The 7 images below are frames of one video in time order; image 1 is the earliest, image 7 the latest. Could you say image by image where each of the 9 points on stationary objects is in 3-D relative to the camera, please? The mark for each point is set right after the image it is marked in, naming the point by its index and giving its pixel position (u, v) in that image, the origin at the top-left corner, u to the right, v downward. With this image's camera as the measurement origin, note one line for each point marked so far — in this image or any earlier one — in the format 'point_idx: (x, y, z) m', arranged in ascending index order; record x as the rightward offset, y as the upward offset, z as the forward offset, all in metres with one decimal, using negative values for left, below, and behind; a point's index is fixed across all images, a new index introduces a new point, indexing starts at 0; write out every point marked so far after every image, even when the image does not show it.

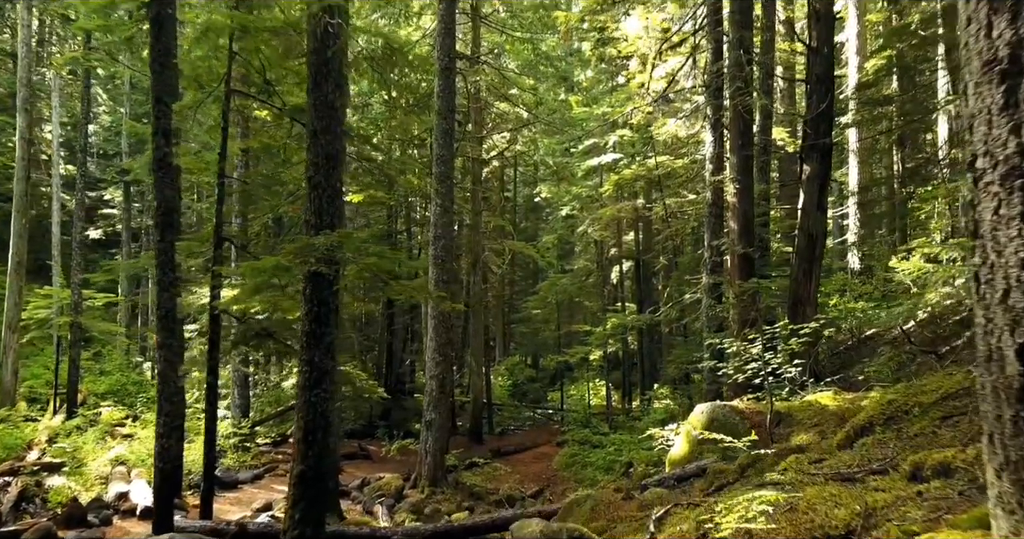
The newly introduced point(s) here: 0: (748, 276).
0: (+3.7, -0.1, +11.2) m
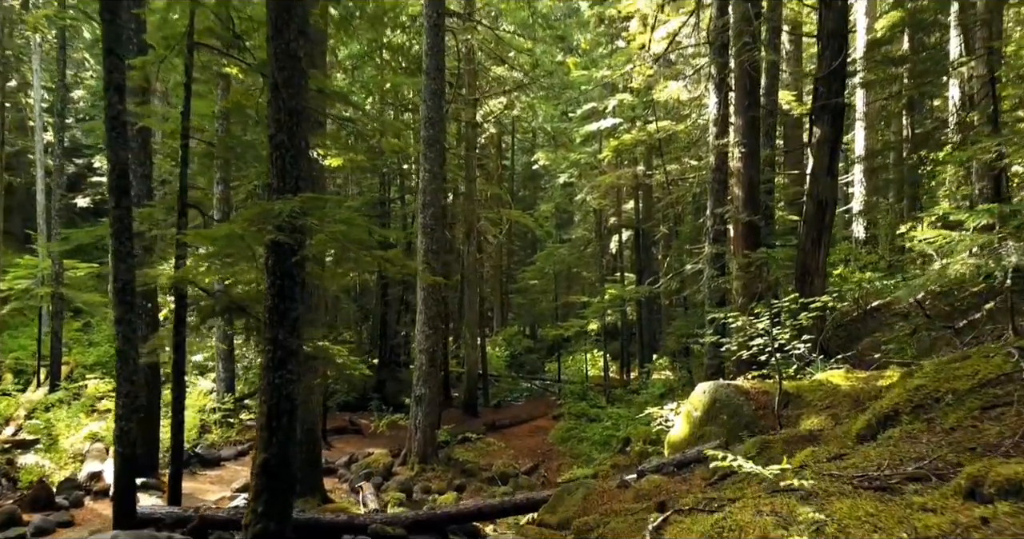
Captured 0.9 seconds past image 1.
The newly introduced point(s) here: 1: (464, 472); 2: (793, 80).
0: (+3.6, +0.4, +10.6) m
1: (-0.9, -3.6, +13.0) m
2: (+6.3, +4.2, +16.1) m
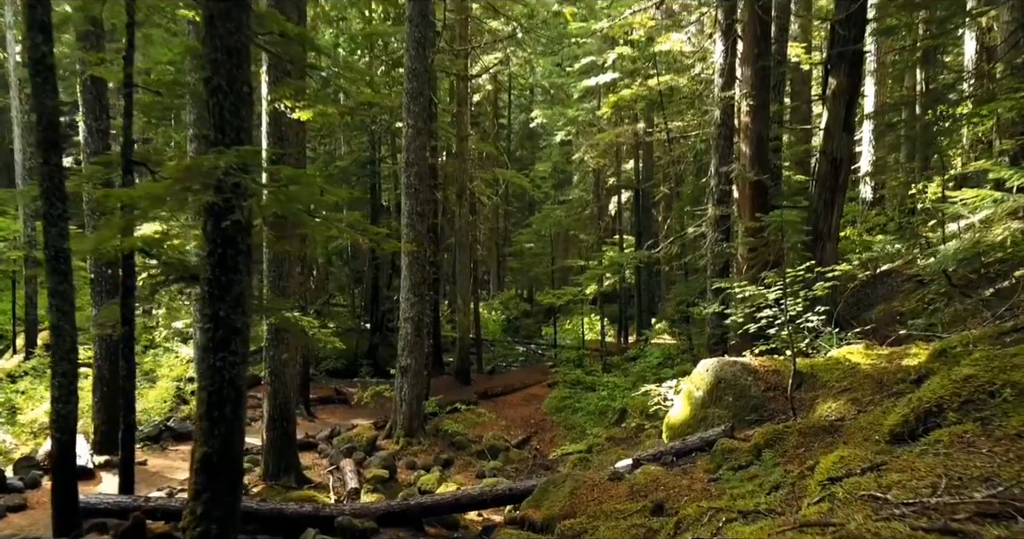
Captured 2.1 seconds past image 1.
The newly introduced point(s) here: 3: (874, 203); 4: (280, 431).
0: (+3.4, +0.8, +9.8) m
1: (-1.0, -3.0, +12.4) m
2: (+6.1, +5.0, +15.1) m
3: (+9.2, +1.7, +18.4) m
4: (-2.9, -2.0, +9.1) m
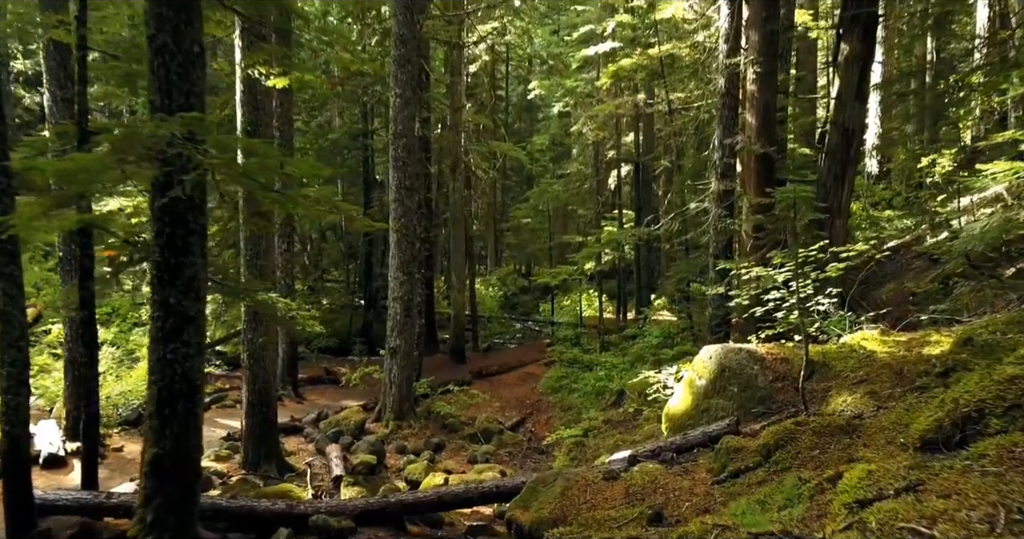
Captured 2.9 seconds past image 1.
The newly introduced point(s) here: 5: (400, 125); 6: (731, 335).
0: (+3.3, +1.1, +9.3) m
1: (-1.1, -2.6, +12.0) m
2: (+6.0, +5.5, +14.4) m
3: (+9.1, +2.3, +17.8) m
4: (-3.0, -1.8, +8.6) m
5: (-1.7, +2.3, +11.3) m
6: (+2.9, -0.9, +9.6) m
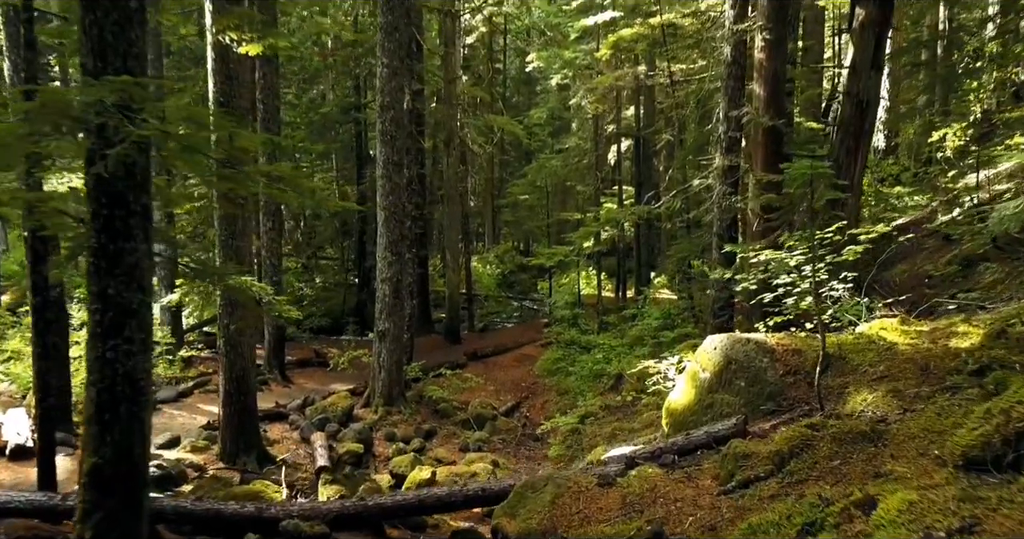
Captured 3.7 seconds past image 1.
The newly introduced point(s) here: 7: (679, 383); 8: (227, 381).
0: (+3.2, +1.4, +8.8) m
1: (-1.2, -2.3, +11.6) m
2: (+5.9, +5.9, +13.7) m
3: (+9.0, +2.8, +17.2) m
4: (-3.1, -1.6, +8.2) m
5: (-1.8, +2.6, +10.7) m
6: (+2.8, -0.6, +9.1) m
7: (+1.4, -0.9, +5.9) m
8: (-3.2, -1.3, +8.1) m
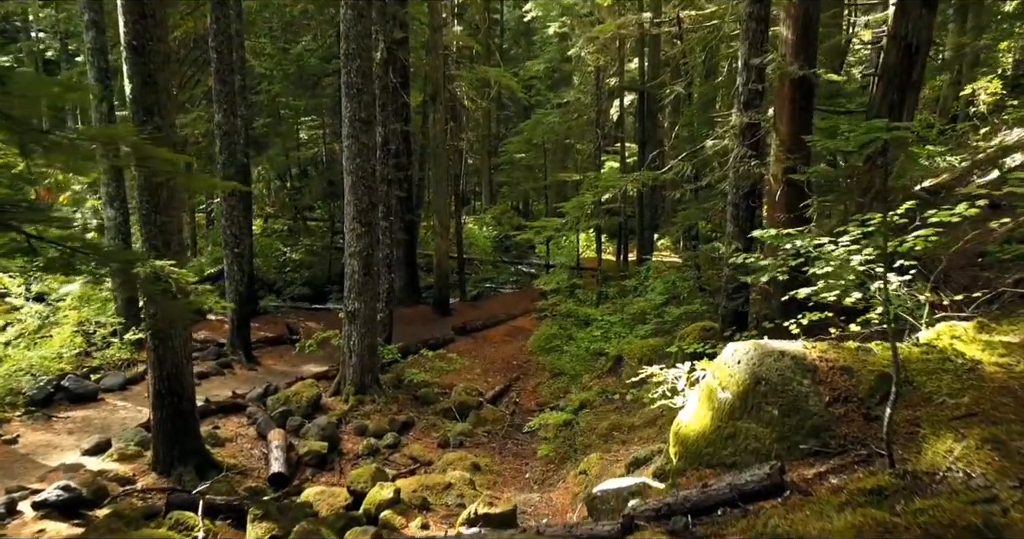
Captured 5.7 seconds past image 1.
0: (+3.0, +1.6, +7.4) m
1: (-1.4, -1.9, +10.4) m
2: (+5.7, +6.4, +12.1) m
3: (+8.8, +3.6, +15.7) m
4: (-3.3, -1.4, +7.0) m
5: (-2.0, +2.9, +9.3) m
6: (+2.6, -0.4, +7.8) m
7: (+1.2, -0.9, +4.7) m
8: (-3.4, -1.1, +6.9) m
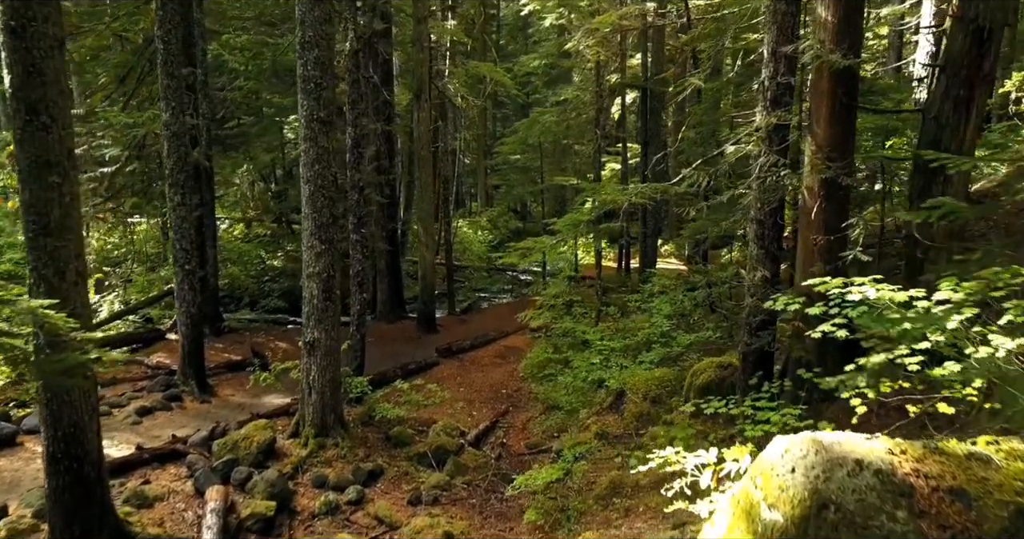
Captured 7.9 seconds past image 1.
0: (+2.8, +1.3, +6.1) m
1: (-1.6, -2.2, +9.1) m
2: (+5.6, +6.1, +10.7) m
3: (+8.7, +3.3, +14.4) m
4: (-3.5, -1.6, +5.7) m
5: (-2.2, +2.6, +7.9) m
6: (+2.4, -0.7, +6.5) m
7: (+1.0, -1.2, +3.4) m
8: (-3.6, -1.3, +5.6) m
